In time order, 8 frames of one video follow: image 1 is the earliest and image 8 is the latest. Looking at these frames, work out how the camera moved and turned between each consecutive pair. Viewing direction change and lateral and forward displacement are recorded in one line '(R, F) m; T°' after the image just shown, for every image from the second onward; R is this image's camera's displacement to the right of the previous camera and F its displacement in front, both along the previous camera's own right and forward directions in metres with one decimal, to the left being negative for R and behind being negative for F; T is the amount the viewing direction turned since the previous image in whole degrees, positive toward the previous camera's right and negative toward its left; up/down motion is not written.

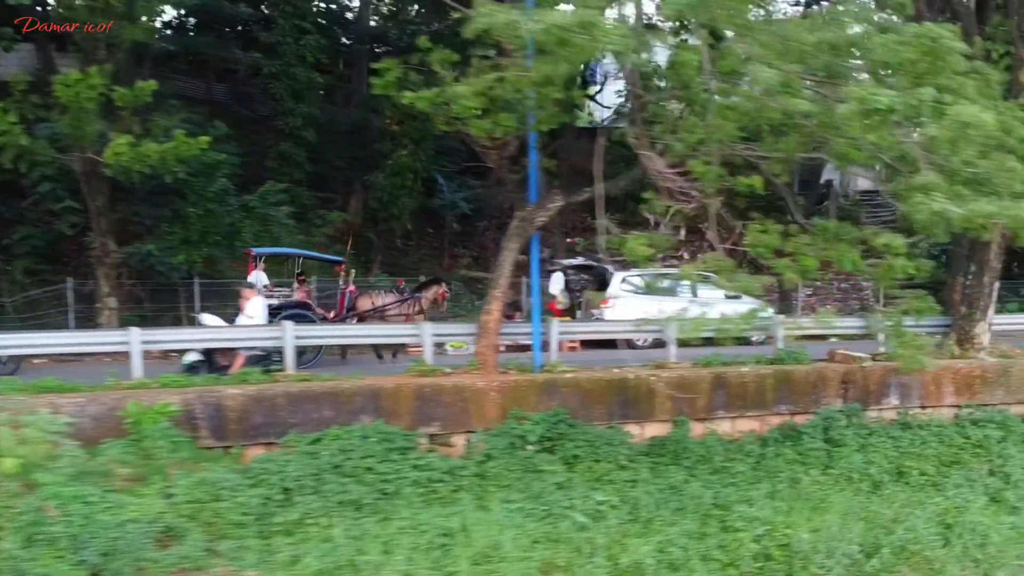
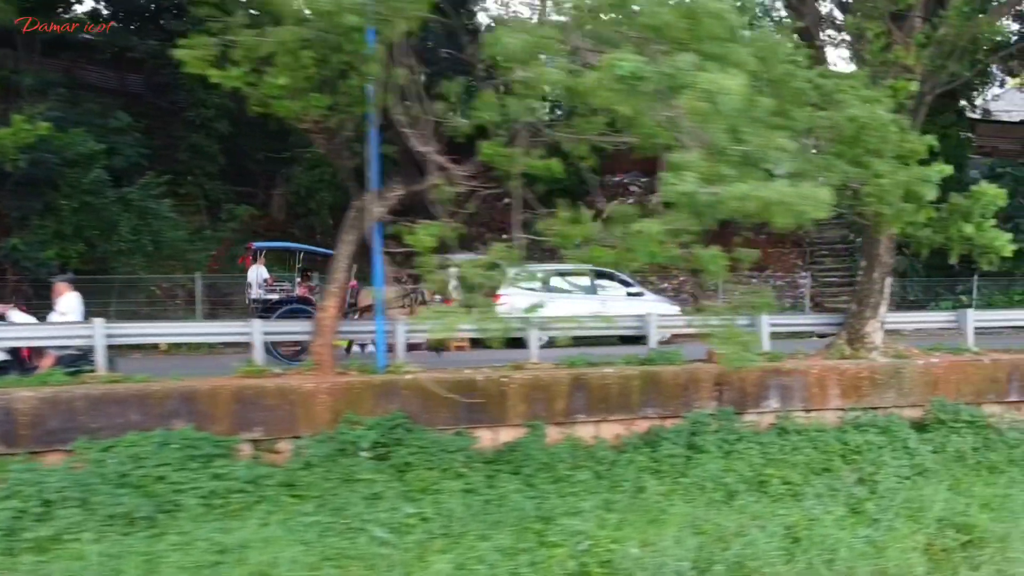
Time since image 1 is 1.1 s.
(+1.0, +0.5) m; 0°
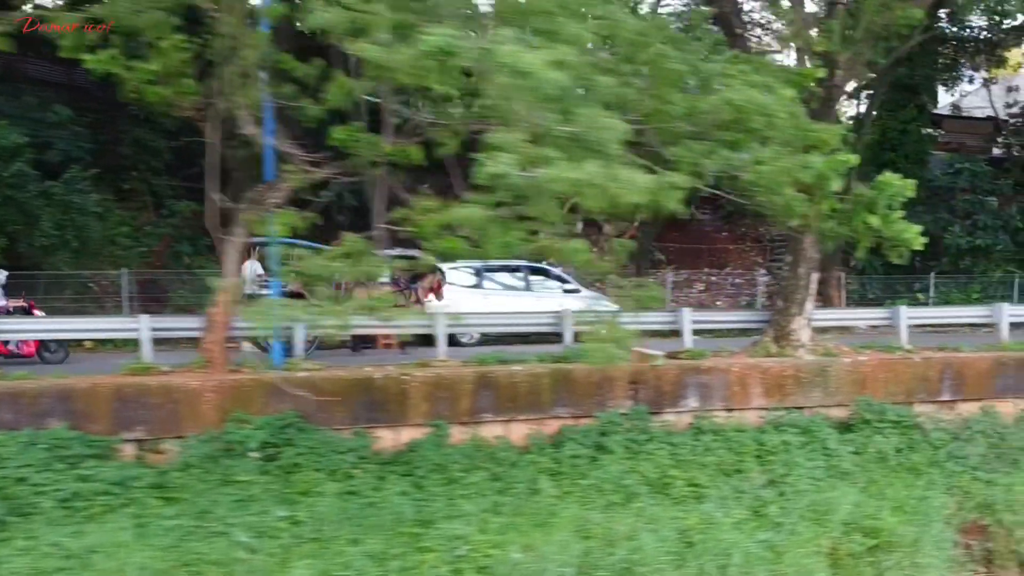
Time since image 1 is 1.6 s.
(+0.6, +0.2) m; 0°
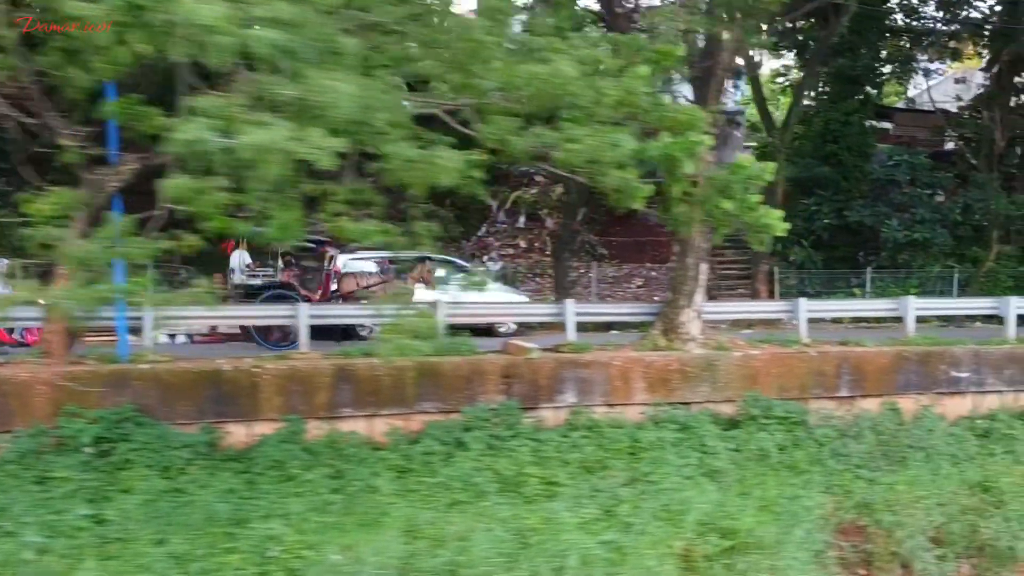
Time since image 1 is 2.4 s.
(+0.8, +0.3) m; 0°
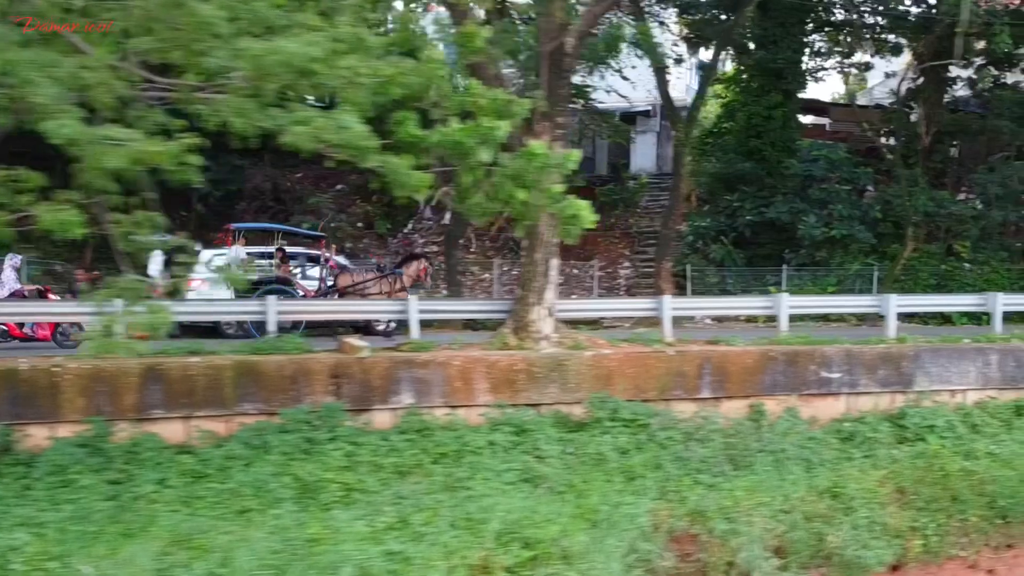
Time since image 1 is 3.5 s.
(+1.0, +0.3) m; 0°
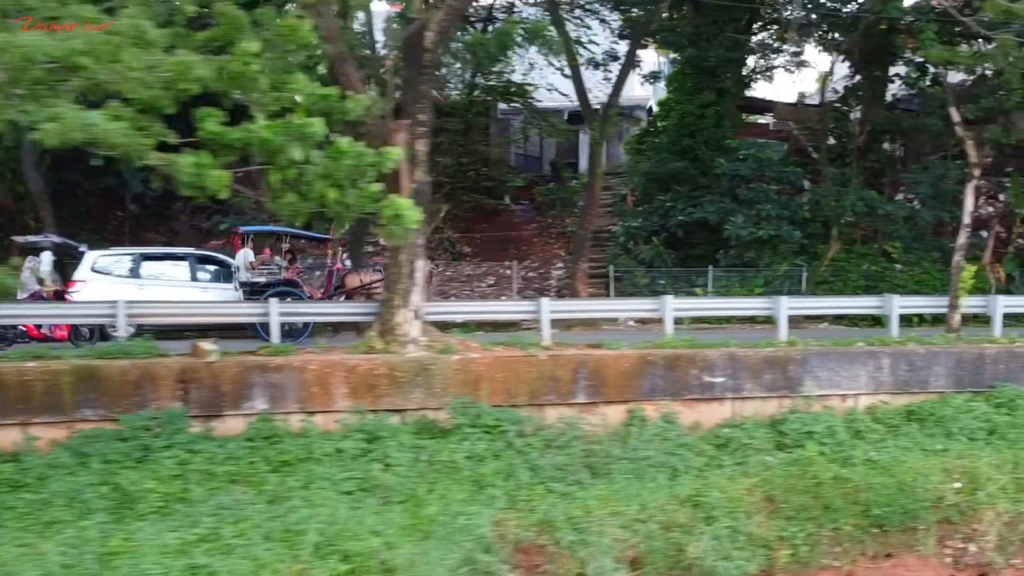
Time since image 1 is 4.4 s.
(+0.9, +0.2) m; 0°
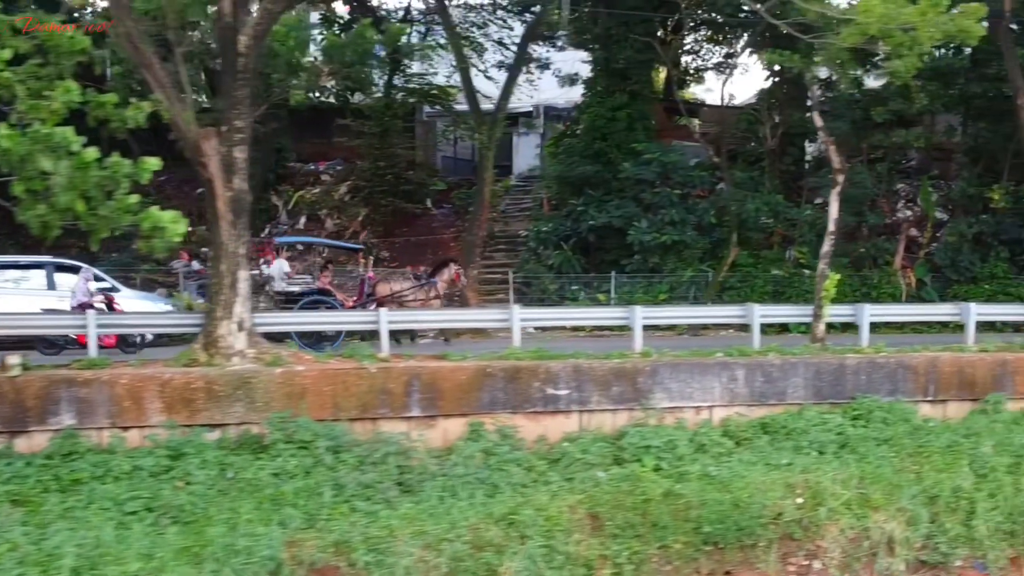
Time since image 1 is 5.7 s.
(+1.1, +0.2) m; 0°
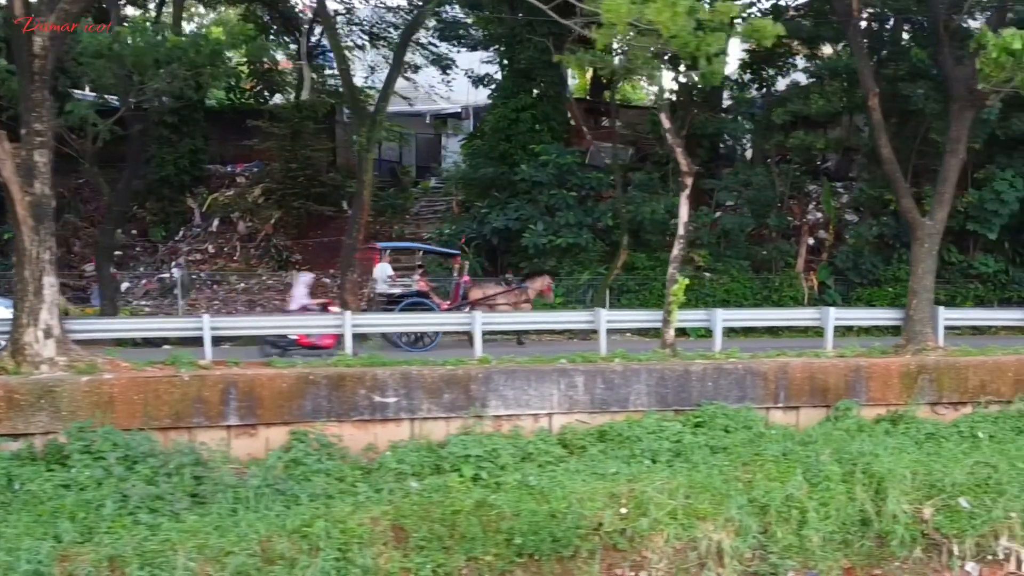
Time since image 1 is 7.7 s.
(+1.1, +0.1) m; 0°
